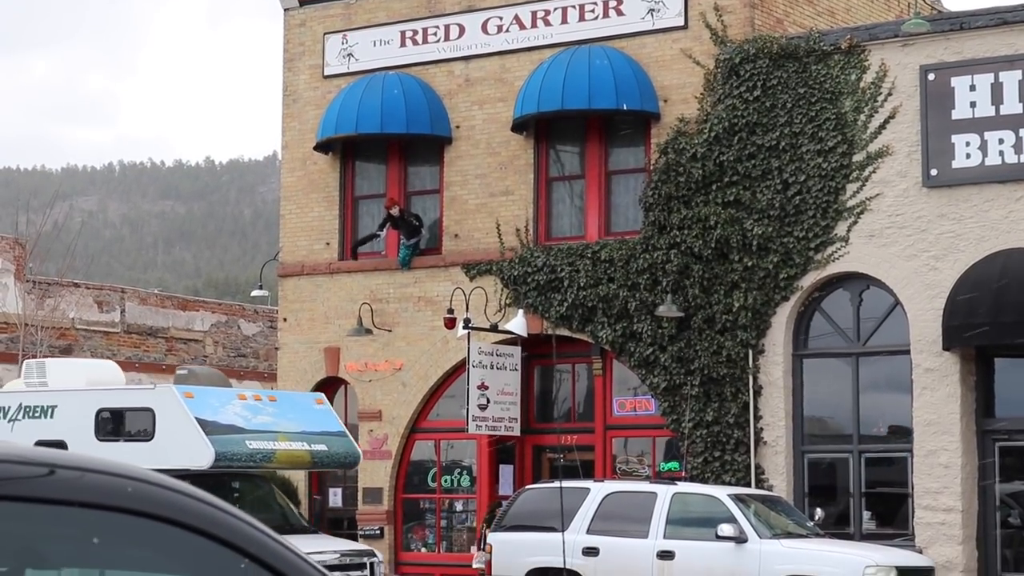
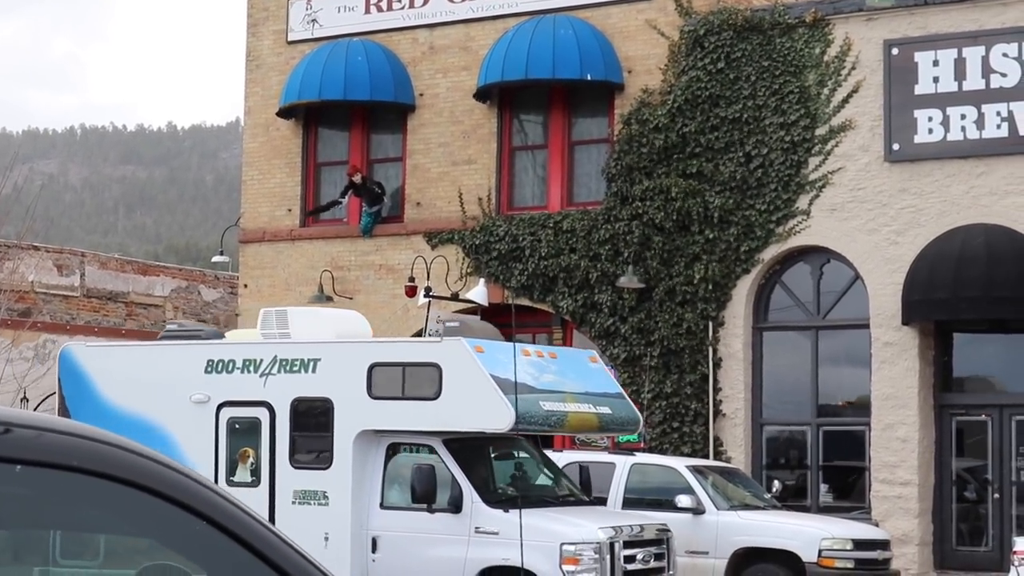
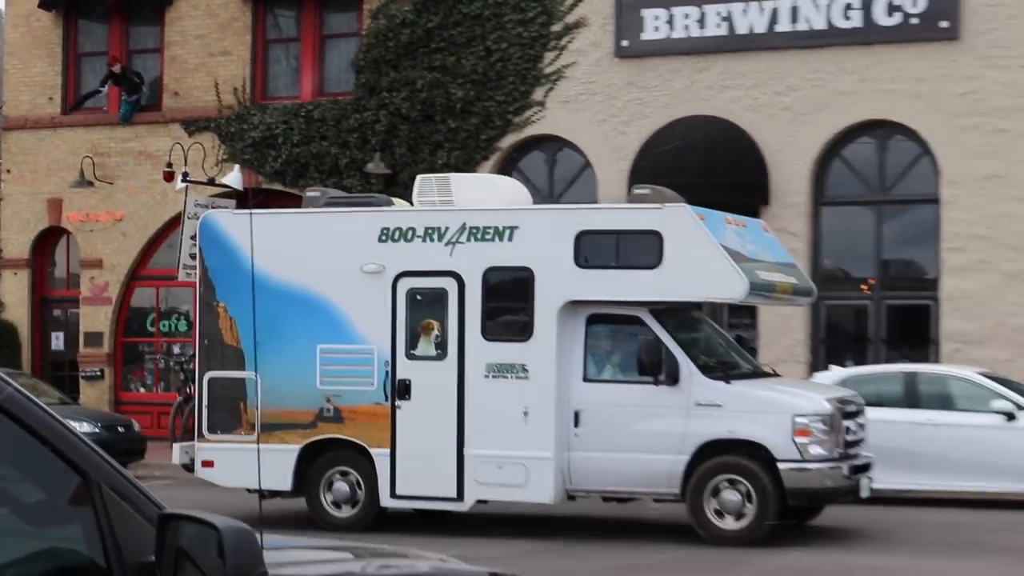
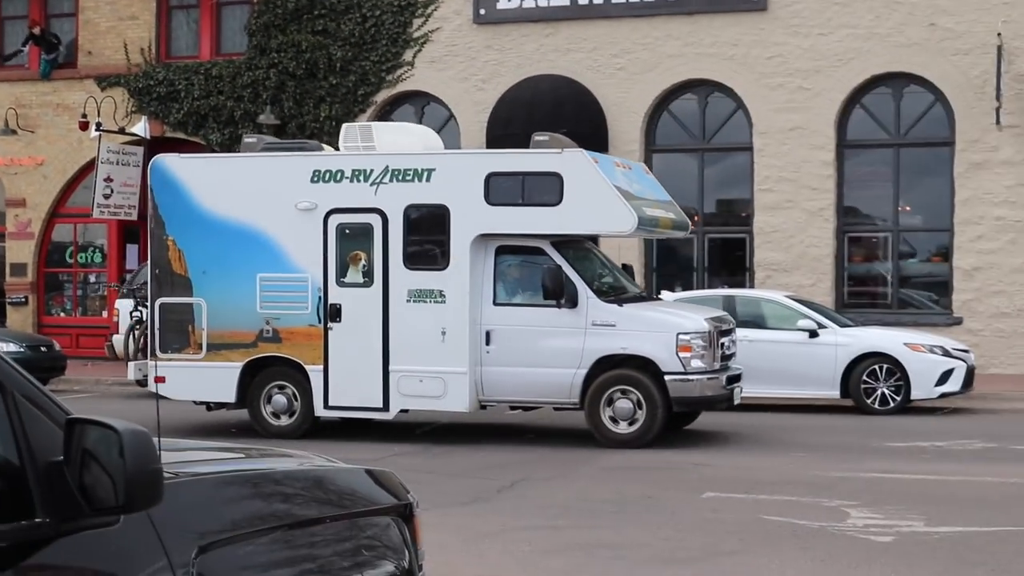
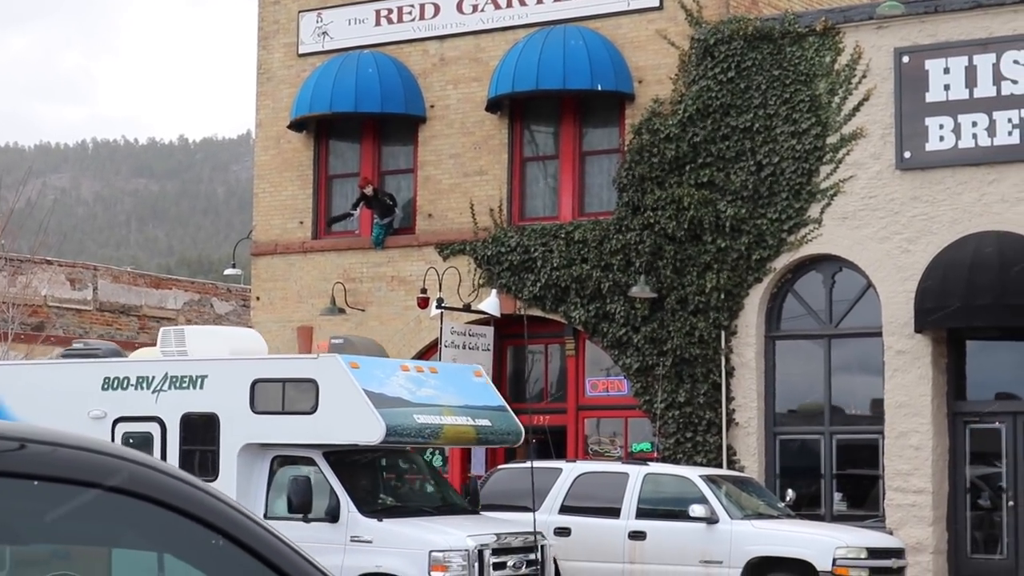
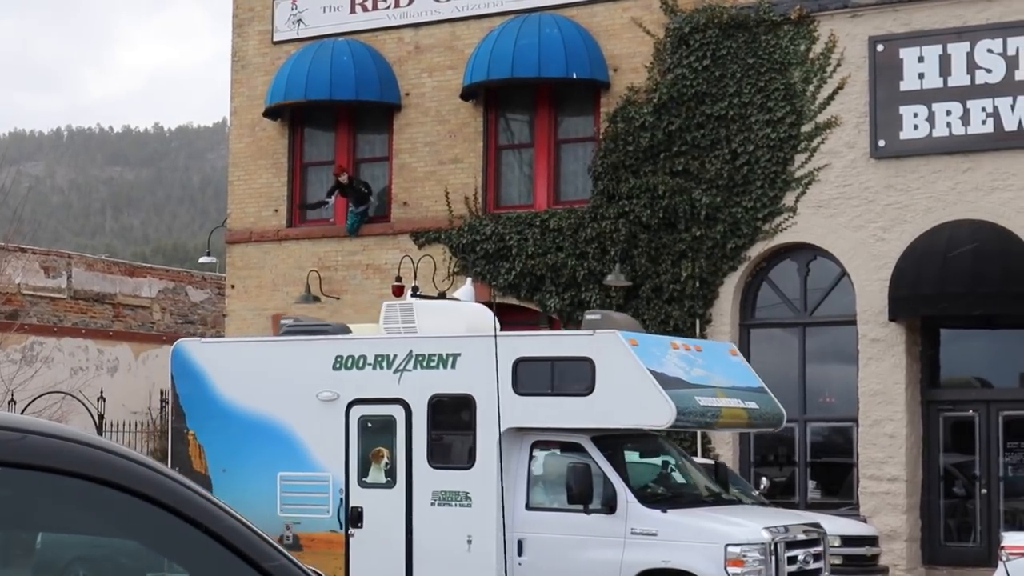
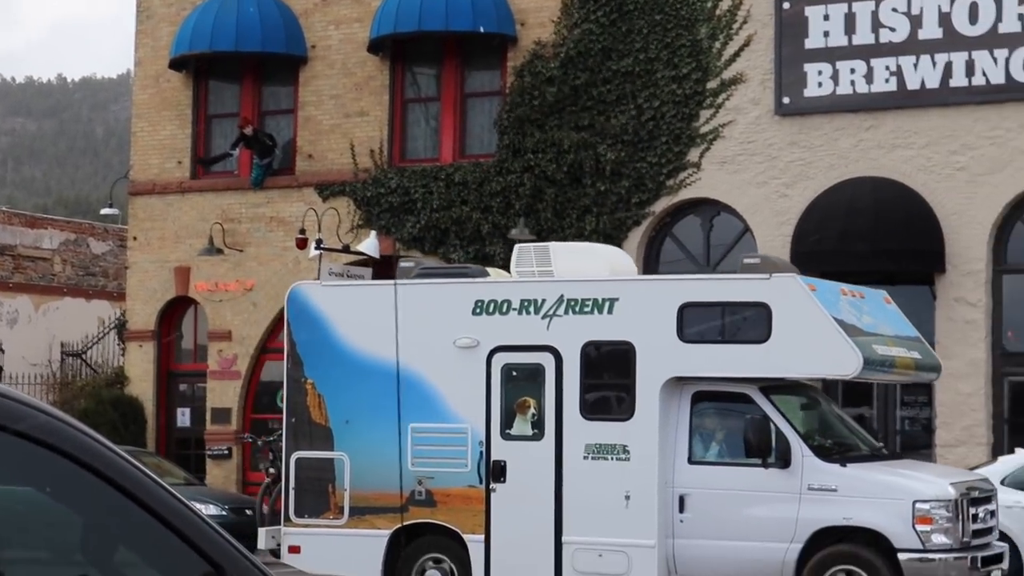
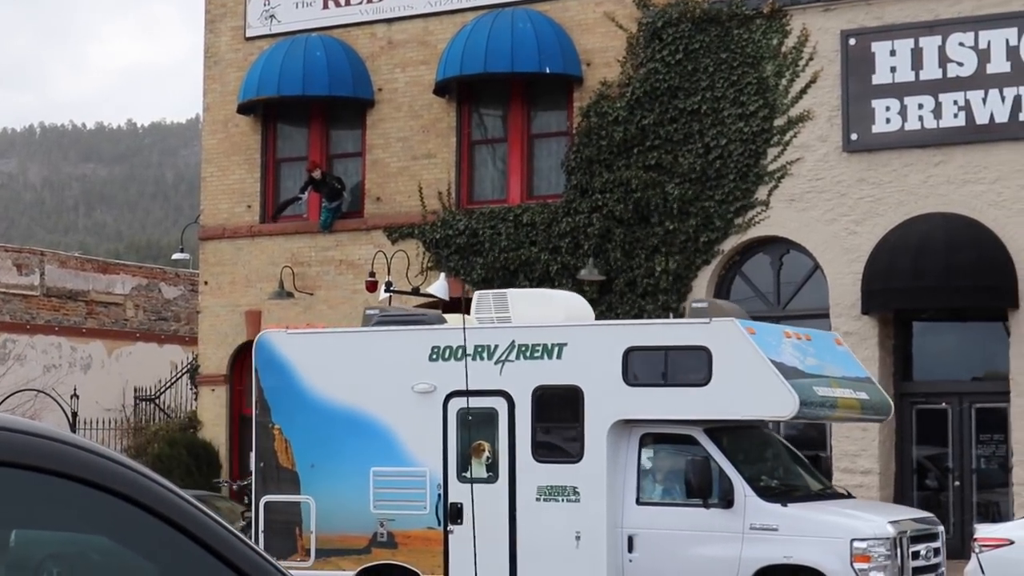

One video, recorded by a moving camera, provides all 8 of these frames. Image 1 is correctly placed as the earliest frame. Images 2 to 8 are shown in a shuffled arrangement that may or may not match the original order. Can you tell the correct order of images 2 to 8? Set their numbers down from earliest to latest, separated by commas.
5, 2, 6, 8, 7, 3, 4
